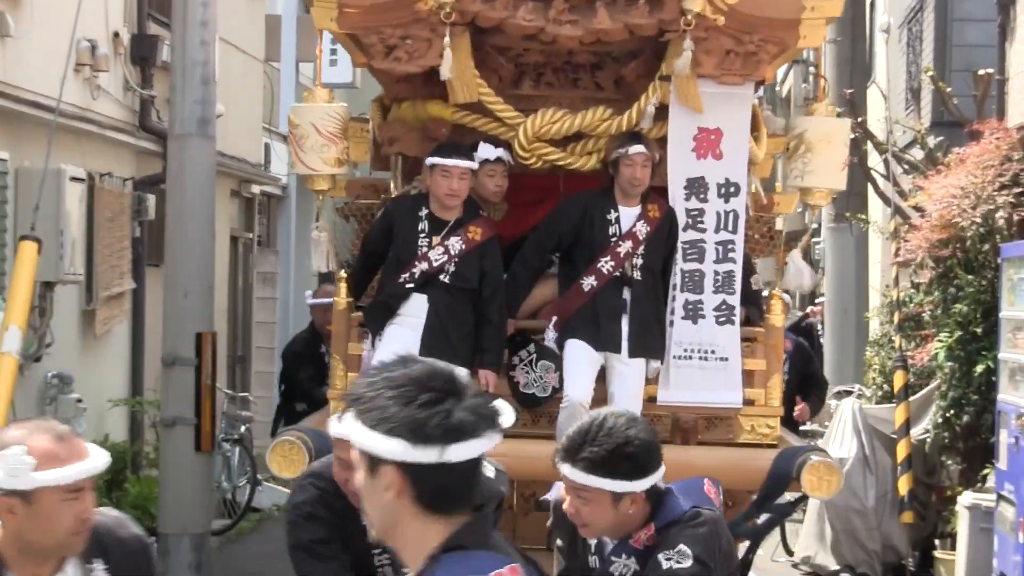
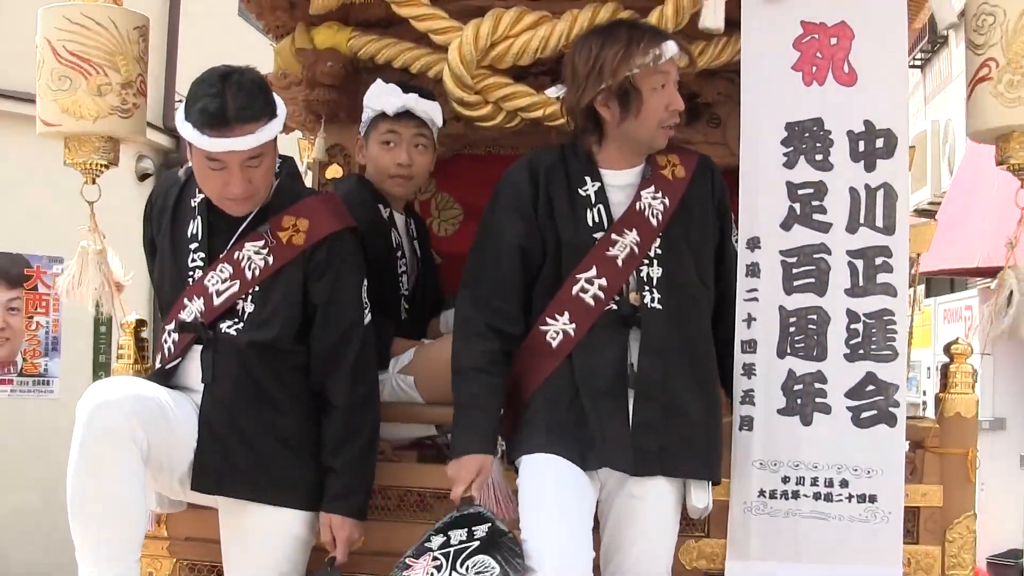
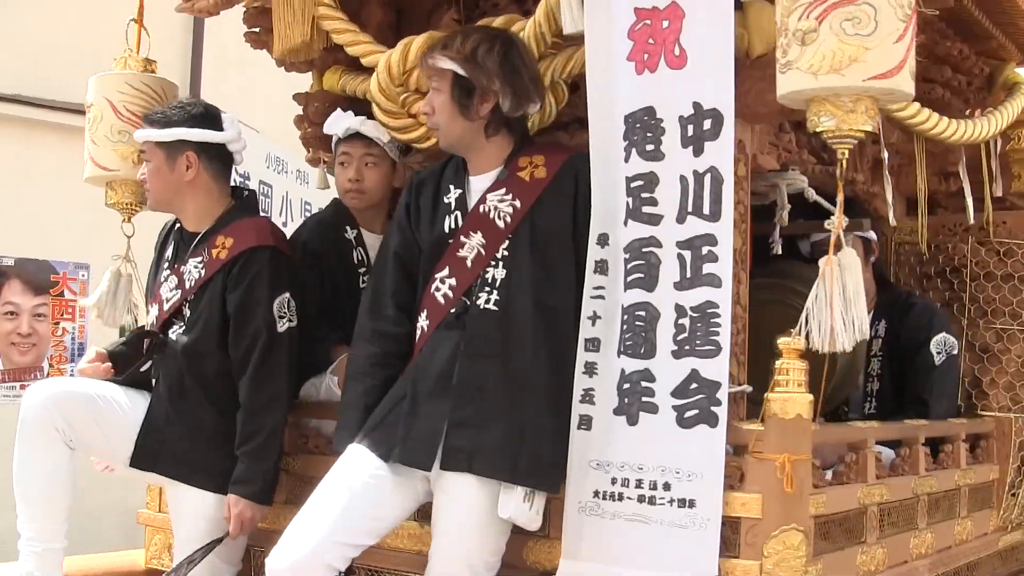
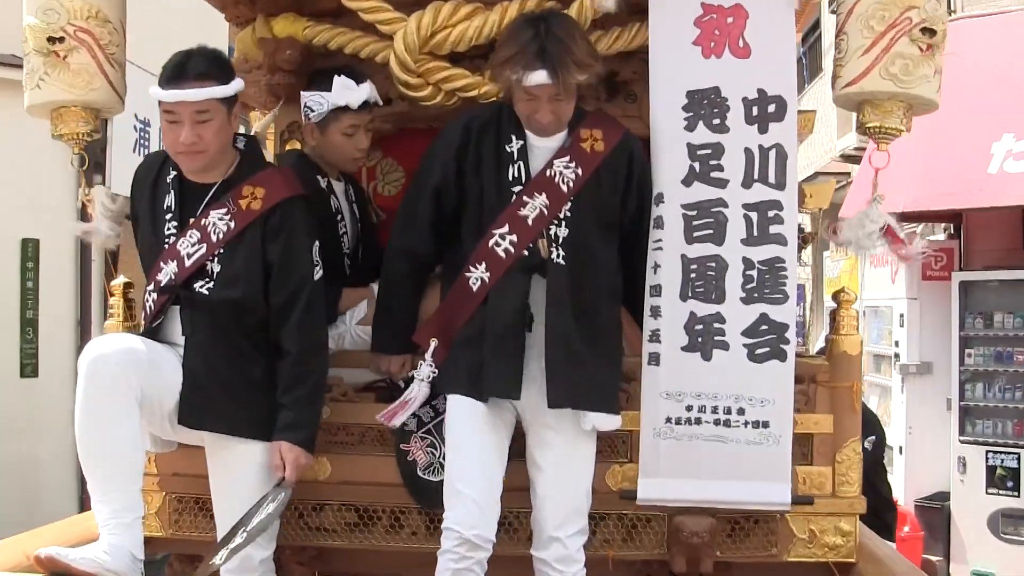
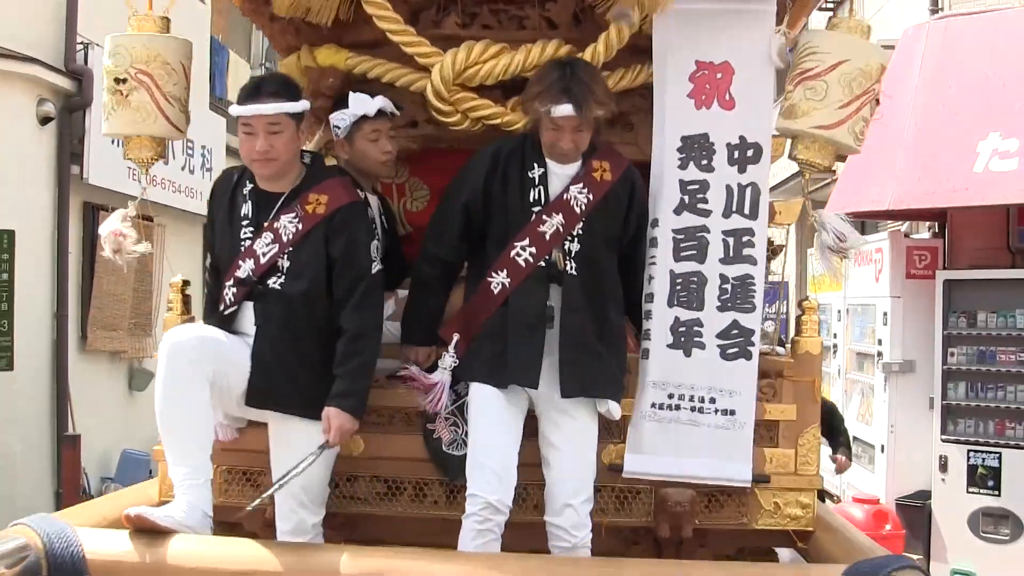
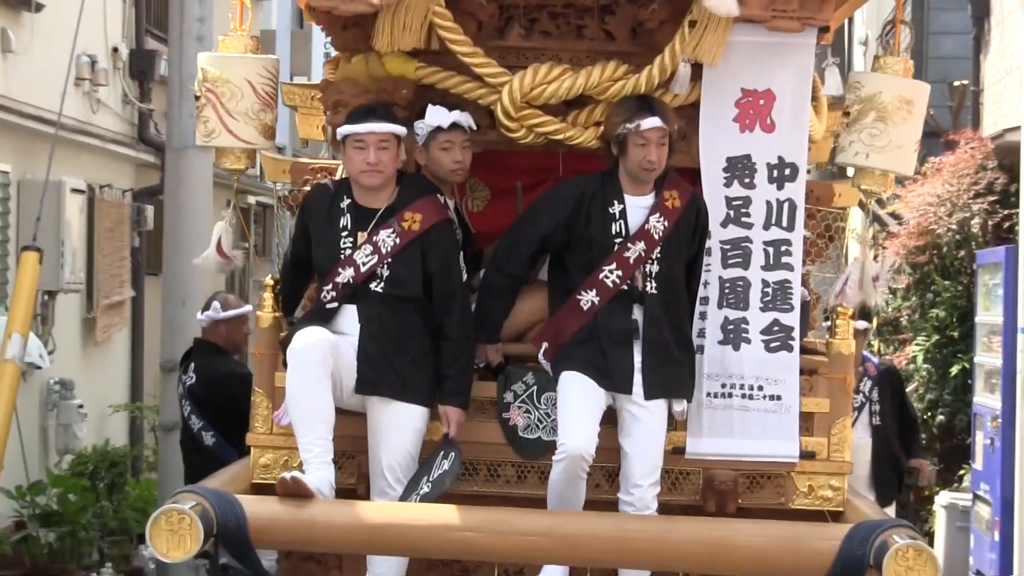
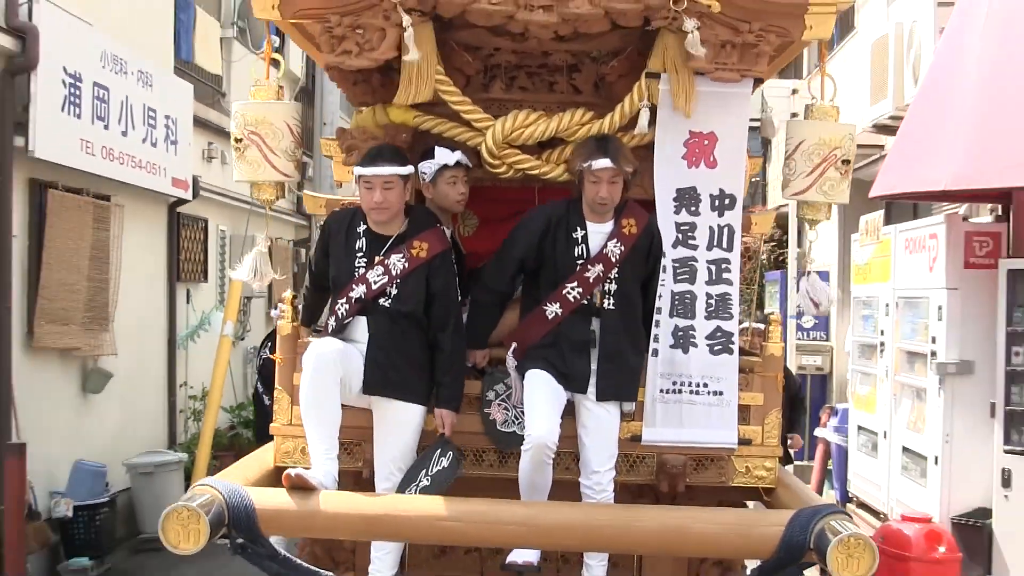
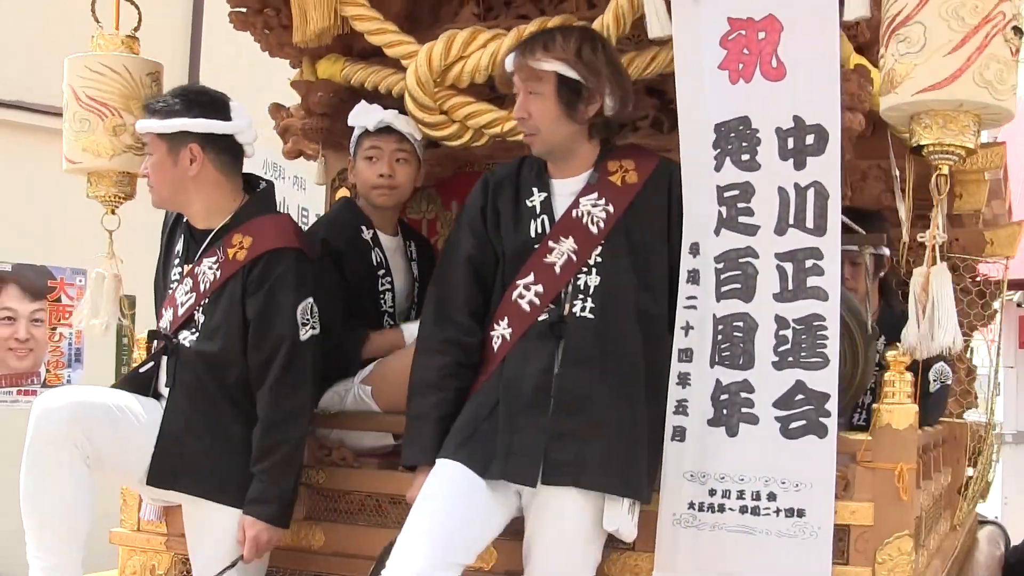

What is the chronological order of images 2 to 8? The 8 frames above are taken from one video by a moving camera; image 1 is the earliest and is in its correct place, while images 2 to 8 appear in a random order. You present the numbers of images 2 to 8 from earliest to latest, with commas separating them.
6, 7, 5, 4, 2, 8, 3
